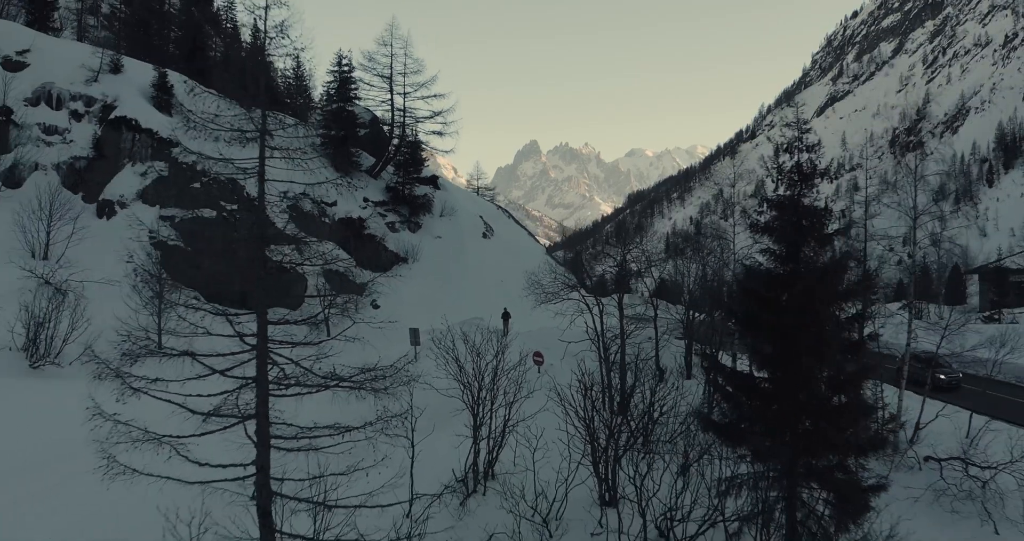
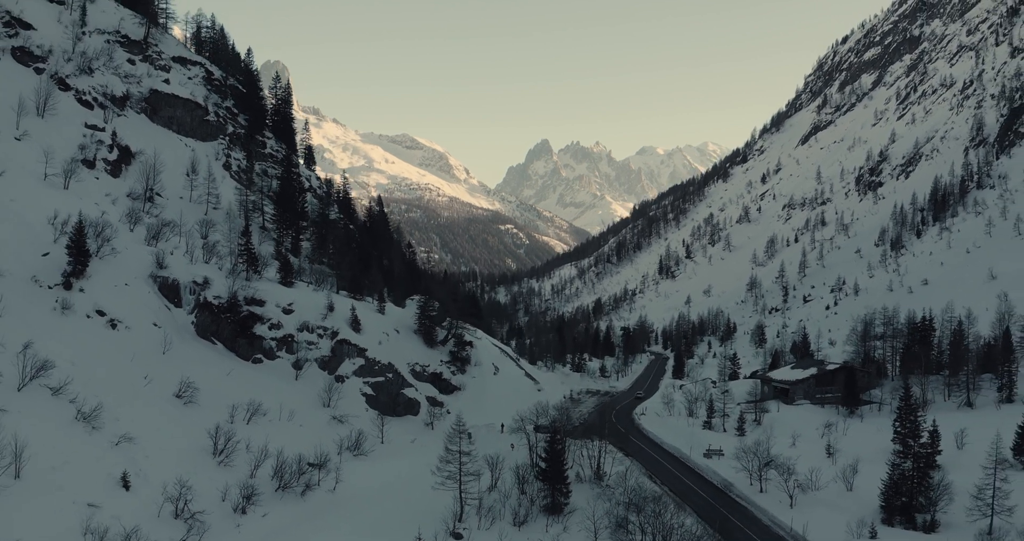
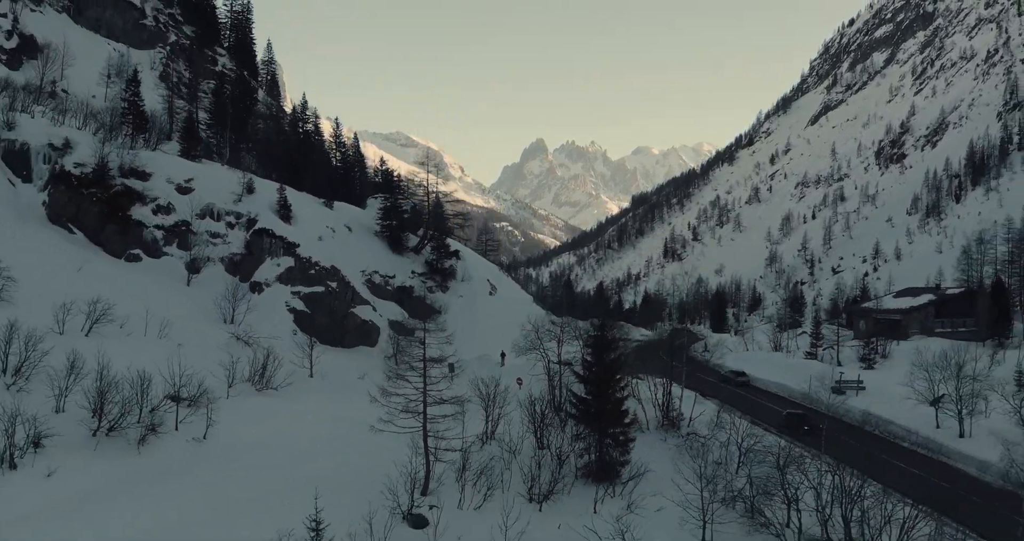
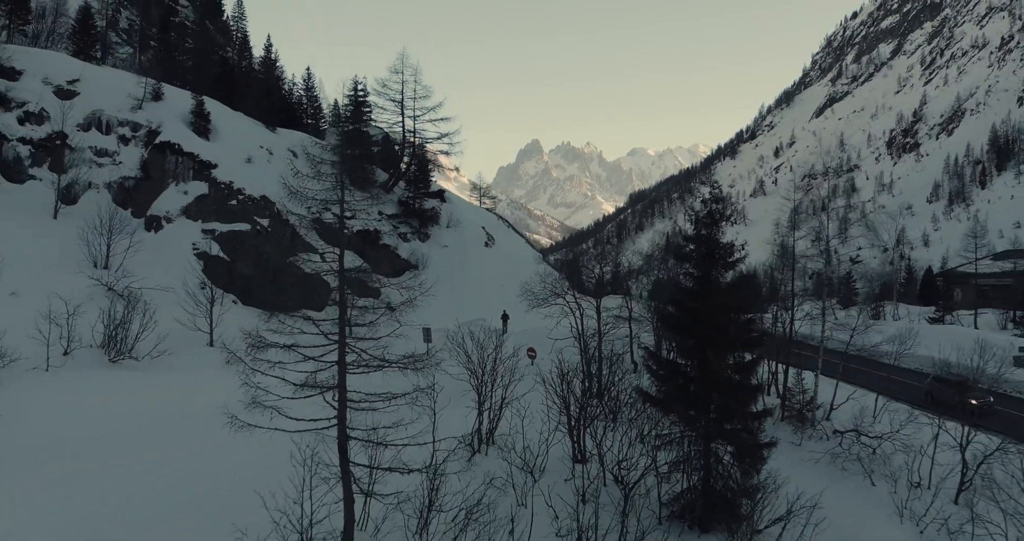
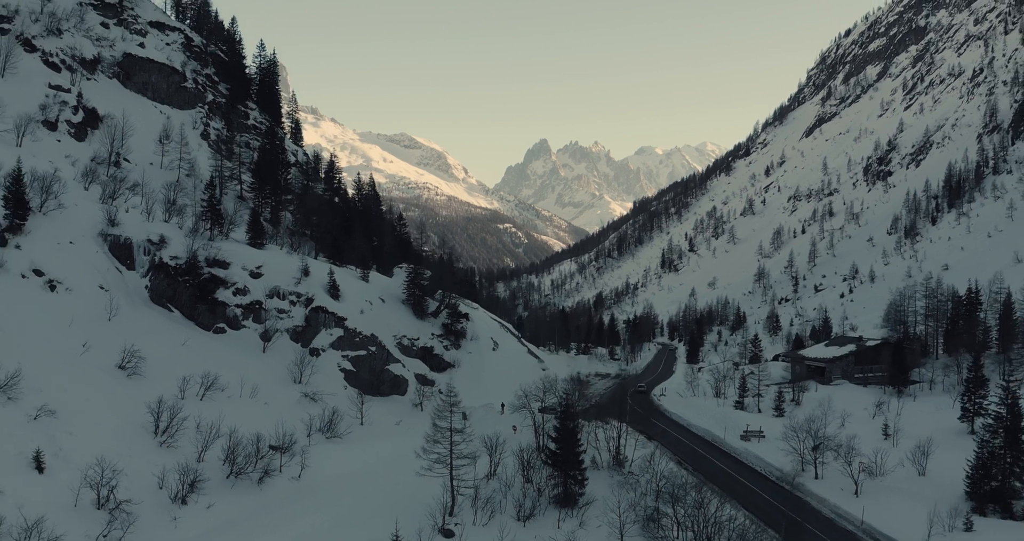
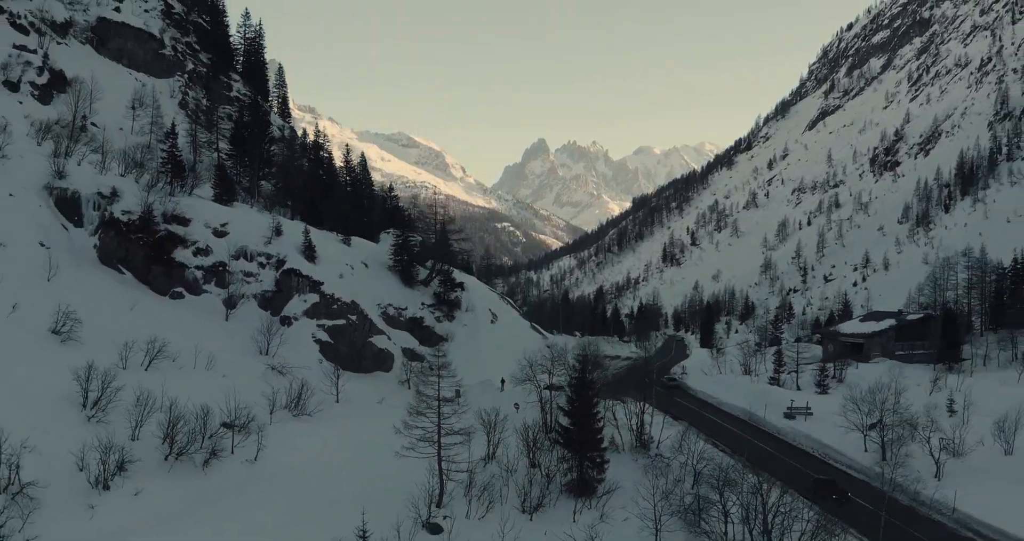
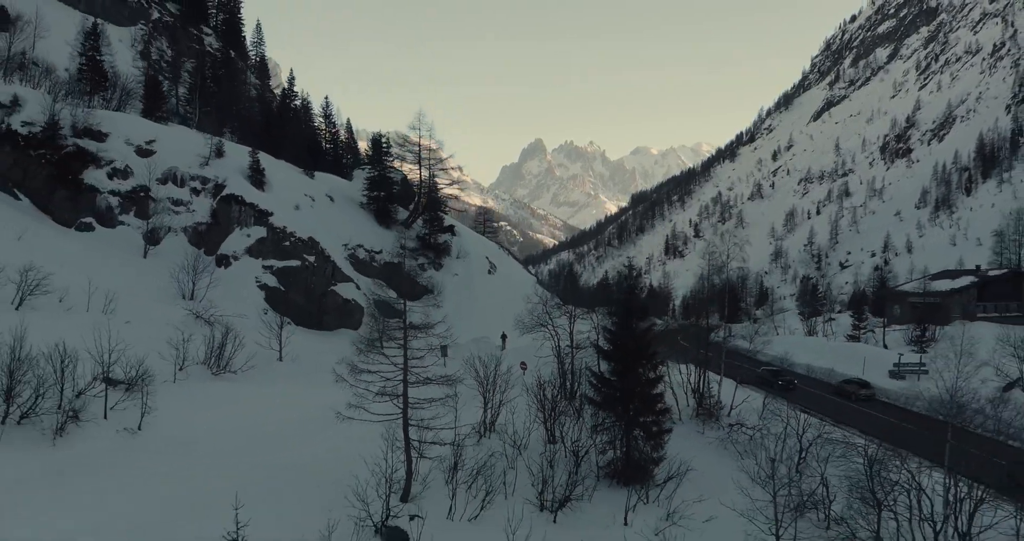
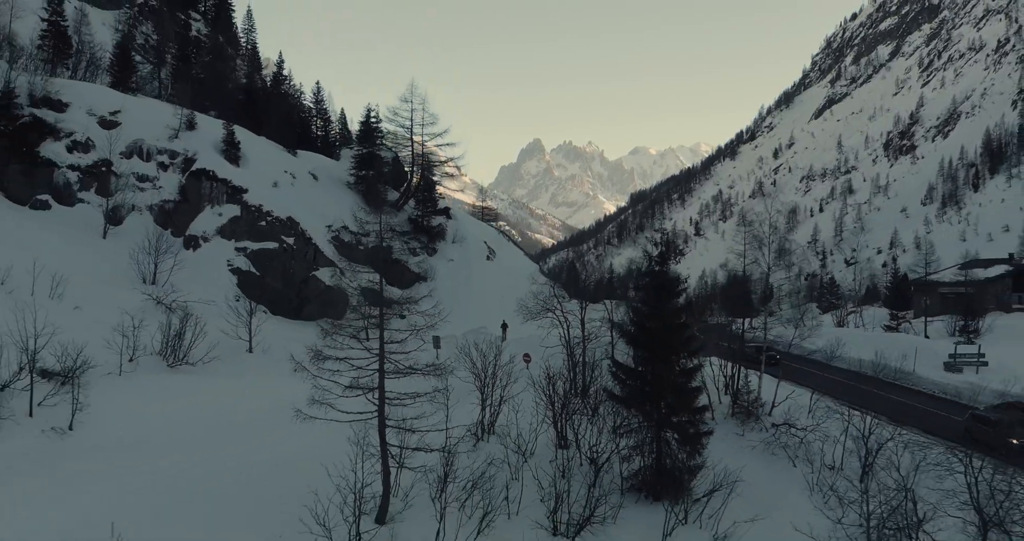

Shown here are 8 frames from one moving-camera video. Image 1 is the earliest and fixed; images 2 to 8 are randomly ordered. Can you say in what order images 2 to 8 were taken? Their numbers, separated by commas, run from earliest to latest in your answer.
4, 8, 7, 3, 6, 5, 2
